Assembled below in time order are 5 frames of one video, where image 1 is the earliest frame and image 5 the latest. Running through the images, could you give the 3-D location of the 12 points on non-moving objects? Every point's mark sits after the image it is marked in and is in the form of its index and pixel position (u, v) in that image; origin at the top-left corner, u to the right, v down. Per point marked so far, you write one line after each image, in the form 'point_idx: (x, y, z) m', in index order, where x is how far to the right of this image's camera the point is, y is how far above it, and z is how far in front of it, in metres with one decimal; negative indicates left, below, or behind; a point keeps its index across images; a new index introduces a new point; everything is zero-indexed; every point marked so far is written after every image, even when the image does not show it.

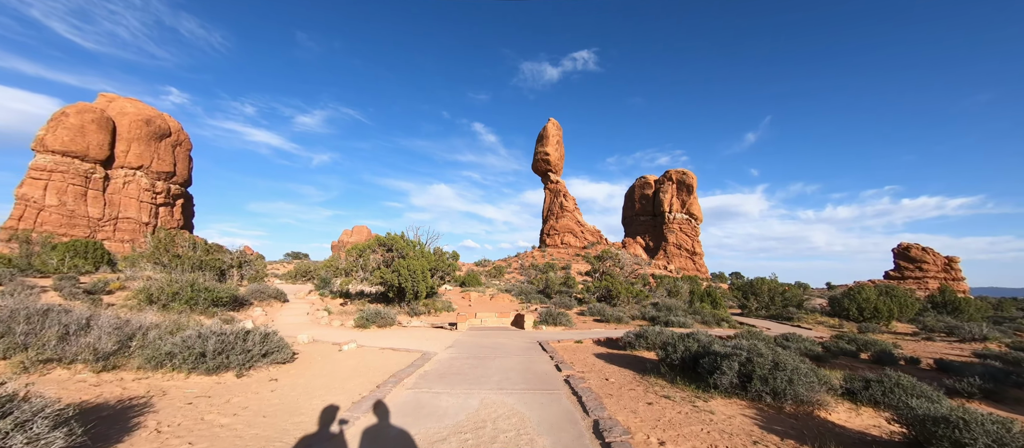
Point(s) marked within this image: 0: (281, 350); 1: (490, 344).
0: (-4.6, -2.5, +7.1) m
1: (-0.6, -3.5, +10.3) m
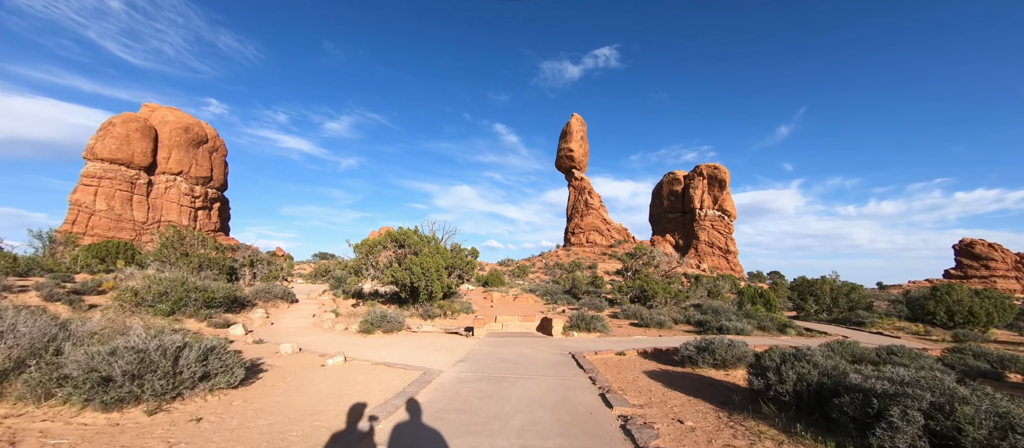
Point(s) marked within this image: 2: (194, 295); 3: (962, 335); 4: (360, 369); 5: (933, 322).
0: (-4.2, -2.2, +5.3) m
1: (0.0, -3.1, +8.3) m
2: (-11.2, -2.5, +12.5) m
3: (+21.5, -5.3, +17.0) m
4: (-3.0, -2.8, +6.9) m
5: (+23.6, -5.5, +19.9) m
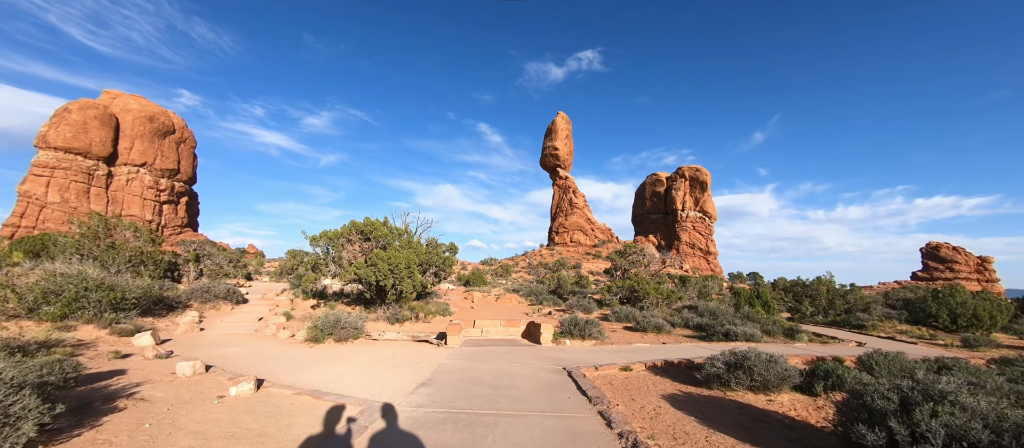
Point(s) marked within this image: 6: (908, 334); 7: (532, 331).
0: (-4.4, -1.8, +3.2) m
1: (-0.4, -2.8, +6.4) m
2: (-11.8, -2.0, +10.1) m
3: (+20.7, -5.2, +16.0) m
4: (-3.3, -2.4, +4.8) m
5: (+22.6, -5.4, +19.0) m
6: (+19.4, -5.4, +17.5) m
7: (+0.6, -3.3, +11.0) m
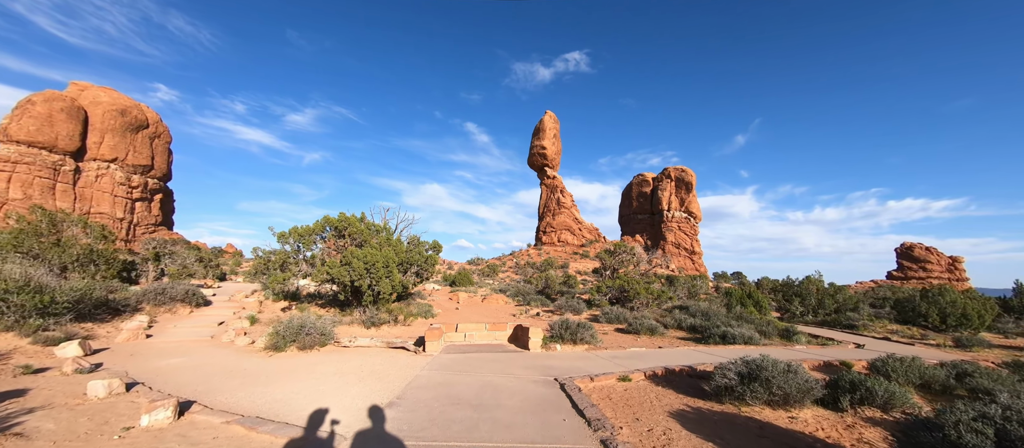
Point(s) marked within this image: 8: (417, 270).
0: (-4.5, -1.6, +2.1) m
1: (-0.6, -2.6, +5.4) m
2: (-12.1, -1.8, +8.8) m
3: (+20.1, -5.1, +15.9) m
4: (-3.4, -2.3, +3.8) m
5: (+21.9, -5.3, +18.9) m
6: (+18.8, -5.3, +17.2) m
7: (+0.2, -3.2, +10.1) m
8: (-4.3, -2.1, +16.2) m
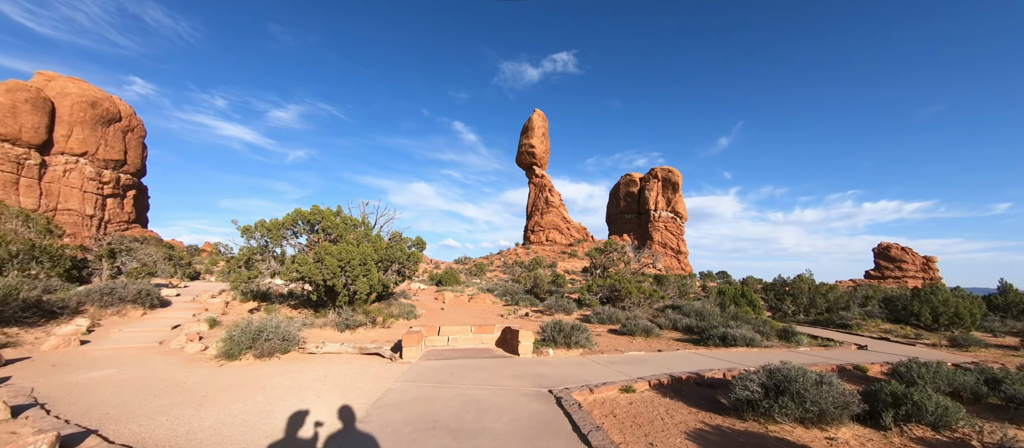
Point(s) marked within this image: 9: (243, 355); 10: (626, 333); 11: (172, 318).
0: (-4.6, -1.4, +1.1) m
1: (-0.8, -2.4, +4.5) m
2: (-12.4, -1.6, +7.4) m
3: (+19.6, -5.0, +15.6) m
4: (-3.5, -2.1, +2.8) m
5: (+21.3, -5.2, +18.8) m
6: (+18.2, -5.2, +17.0) m
7: (-0.1, -3.0, +9.2) m
8: (-4.8, -1.9, +15.1) m
9: (-5.8, -2.8, +7.6) m
10: (+4.4, -4.2, +13.7) m
11: (-11.7, -3.2, +12.1) m
